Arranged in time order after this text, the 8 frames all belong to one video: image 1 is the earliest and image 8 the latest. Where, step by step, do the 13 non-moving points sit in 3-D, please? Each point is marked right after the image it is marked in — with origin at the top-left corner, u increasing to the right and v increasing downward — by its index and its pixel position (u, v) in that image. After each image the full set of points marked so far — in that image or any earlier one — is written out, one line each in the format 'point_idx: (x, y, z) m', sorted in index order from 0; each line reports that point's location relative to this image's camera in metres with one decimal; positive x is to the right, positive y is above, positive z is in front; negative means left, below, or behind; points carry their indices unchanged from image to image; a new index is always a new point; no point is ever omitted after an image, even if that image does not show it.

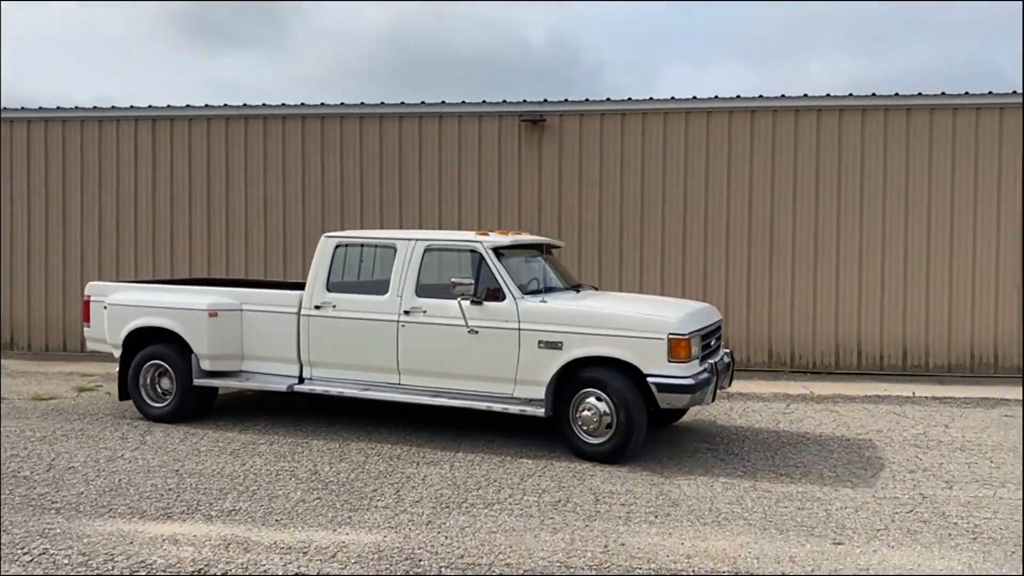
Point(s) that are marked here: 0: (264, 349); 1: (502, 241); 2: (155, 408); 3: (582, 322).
0: (-1.9, -0.5, +7.8) m
1: (0.0, +0.3, +7.5) m
2: (-2.8, -0.9, +7.8) m
3: (+0.5, -0.2, +7.0) m
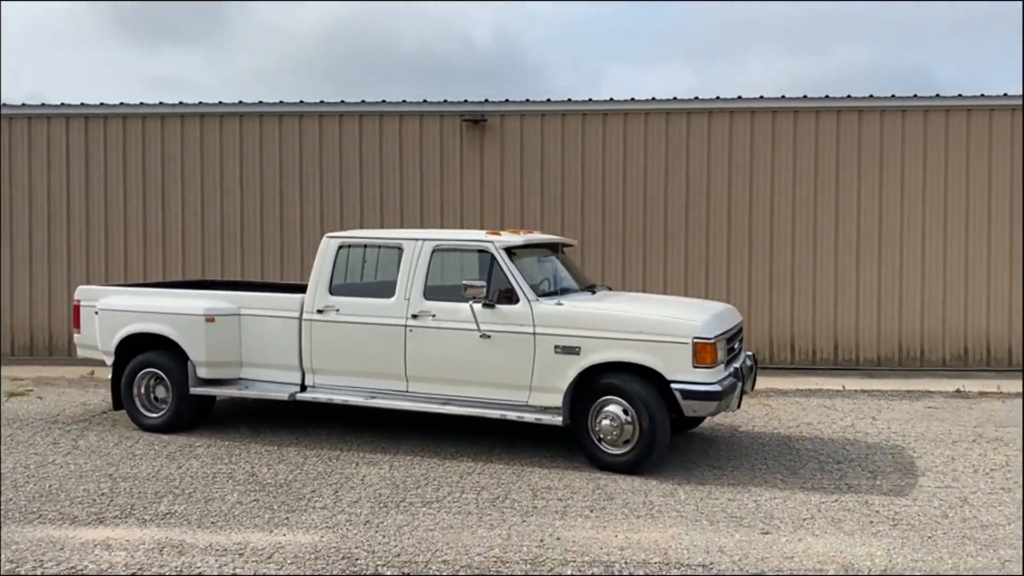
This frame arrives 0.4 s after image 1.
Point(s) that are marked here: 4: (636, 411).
0: (-1.9, -0.5, +7.5) m
1: (+0.1, +0.3, +7.3) m
2: (-2.7, -1.0, +7.4) m
3: (+0.6, -0.3, +6.8) m
4: (+0.8, -0.7, +6.7) m
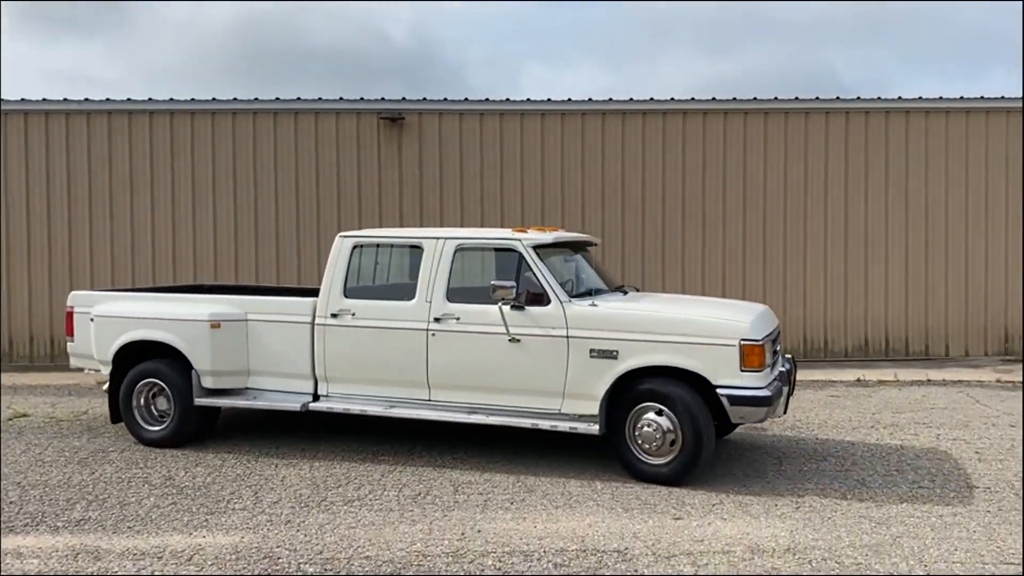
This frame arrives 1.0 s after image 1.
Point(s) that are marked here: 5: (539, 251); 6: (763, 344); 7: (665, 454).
0: (-1.7, -0.5, +6.9) m
1: (+0.2, +0.3, +6.9) m
2: (-2.5, -1.0, +6.8) m
3: (+0.8, -0.3, +6.5) m
4: (+1.0, -0.7, +6.4) m
5: (+0.2, +0.2, +6.9) m
6: (+1.6, -0.4, +6.4) m
7: (+1.0, -1.0, +6.4) m
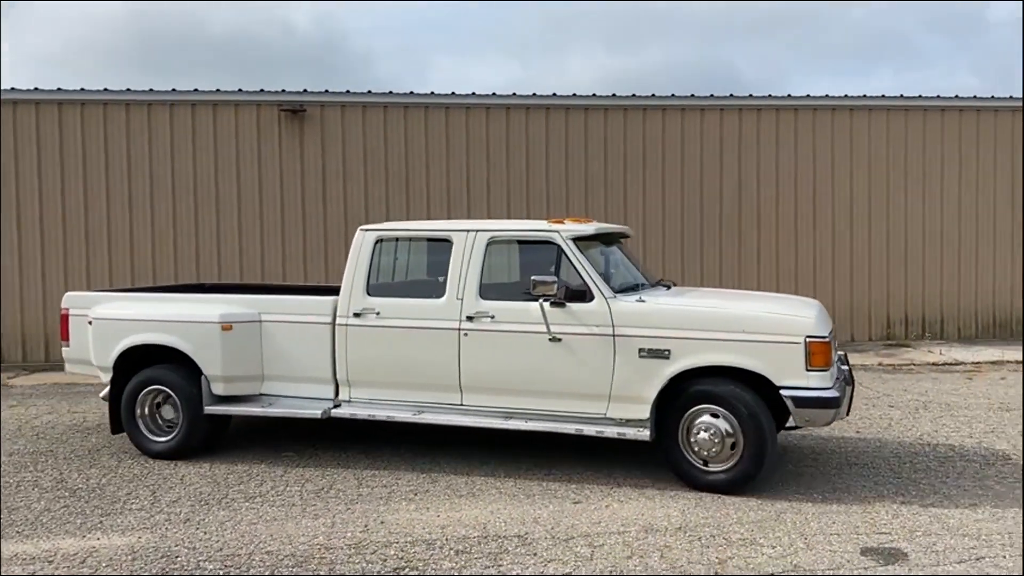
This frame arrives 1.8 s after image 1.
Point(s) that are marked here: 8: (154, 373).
0: (-1.4, -0.5, +6.3) m
1: (+0.5, +0.4, +6.1) m
2: (-2.3, -1.0, +6.3) m
3: (+1.0, -0.2, +5.6) m
4: (+1.2, -0.7, +5.4) m
5: (+0.4, +0.3, +6.1) m
6: (+1.8, -0.3, +5.4) m
7: (+1.2, -0.9, +5.5) m
8: (-2.3, -0.5, +6.4) m
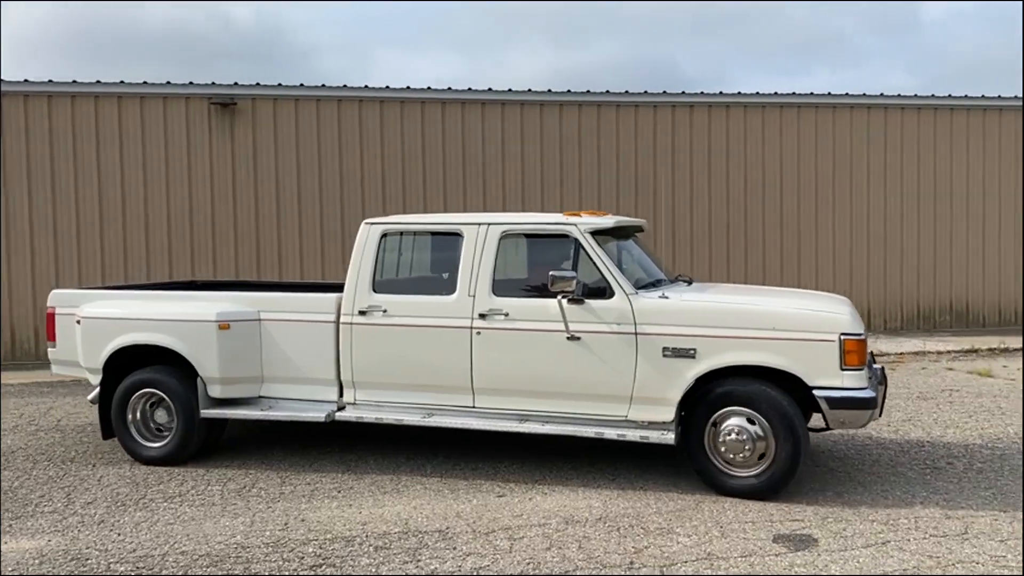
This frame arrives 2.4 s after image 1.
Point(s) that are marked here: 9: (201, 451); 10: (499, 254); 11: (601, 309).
0: (-1.3, -0.5, +6.0) m
1: (+0.6, +0.4, +5.8) m
2: (-2.2, -1.0, +6.0) m
3: (+1.1, -0.2, +5.3) m
4: (+1.3, -0.7, +5.2) m
5: (+0.5, +0.3, +5.8) m
6: (+1.9, -0.3, +5.2) m
7: (+1.3, -0.9, +5.2) m
8: (-2.2, -0.5, +6.0) m
9: (-1.9, -1.0, +6.1) m
10: (-0.1, +0.2, +5.8) m
11: (+0.5, -0.1, +5.5) m
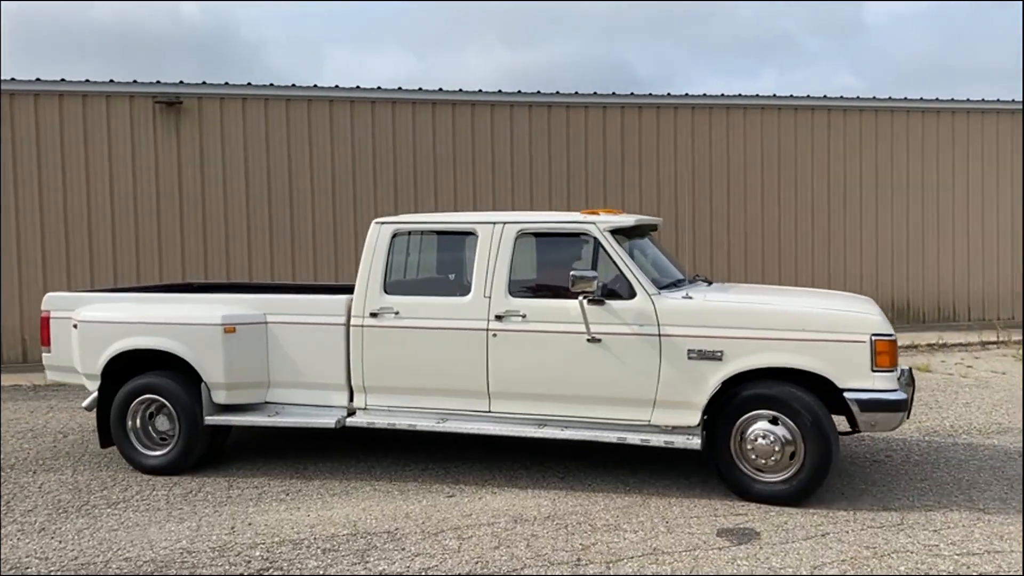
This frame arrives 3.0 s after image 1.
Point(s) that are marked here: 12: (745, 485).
0: (-1.2, -0.5, +5.8) m
1: (+0.7, +0.4, +5.7) m
2: (-2.1, -1.0, +5.7) m
3: (+1.2, -0.2, +5.2) m
4: (+1.5, -0.7, +5.1) m
5: (+0.6, +0.3, +5.7) m
6: (+2.0, -0.3, +5.1) m
7: (+1.4, -0.9, +5.1) m
8: (-2.1, -0.5, +5.8) m
9: (-1.8, -1.0, +5.8) m
10: (0.0, +0.2, +5.7) m
11: (+0.6, -0.1, +5.4) m
12: (+1.2, -1.0, +5.2) m
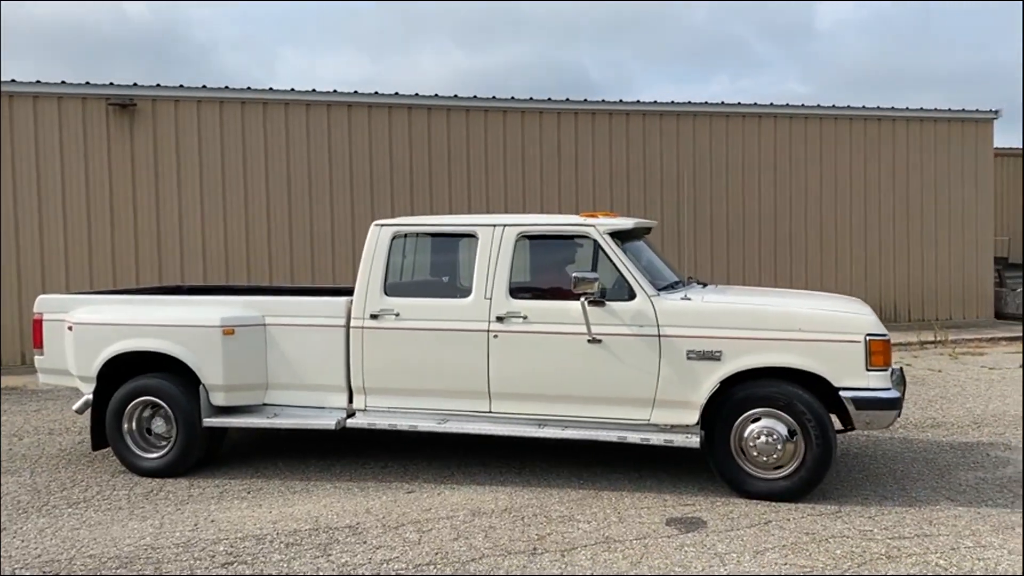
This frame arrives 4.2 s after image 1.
0: (-1.2, -0.5, +5.8) m
1: (+0.7, +0.4, +5.8) m
2: (-2.1, -1.0, +5.7) m
3: (+1.3, -0.2, +5.3) m
4: (+1.5, -0.7, +5.2) m
5: (+0.6, +0.3, +5.7) m
6: (+2.0, -0.3, +5.2) m
7: (+1.4, -0.9, +5.2) m
8: (-2.1, -0.5, +5.7) m
9: (-1.8, -1.0, +5.8) m
10: (0.0, +0.2, +5.7) m
11: (+0.6, -0.1, +5.5) m
12: (+1.2, -1.0, +5.3) m
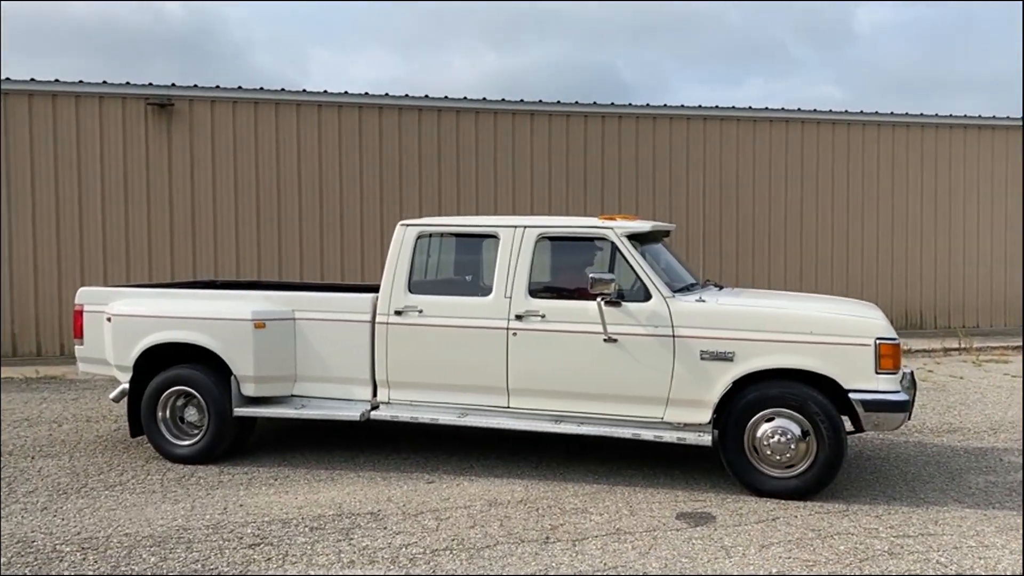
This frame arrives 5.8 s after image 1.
0: (-1.1, -0.5, +6.0) m
1: (+0.8, +0.4, +6.0) m
2: (-2.0, -1.0, +6.0) m
3: (+1.4, -0.2, +5.5) m
4: (+1.6, -0.7, +5.3) m
5: (+0.7, +0.3, +5.9) m
6: (+2.1, -0.3, +5.3) m
7: (+1.5, -0.9, +5.4) m
8: (-2.0, -0.5, +6.0) m
9: (-1.7, -1.0, +6.1) m
10: (+0.1, +0.2, +5.9) m
11: (+0.7, -0.1, +5.7) m
12: (+1.3, -1.1, +5.5) m
